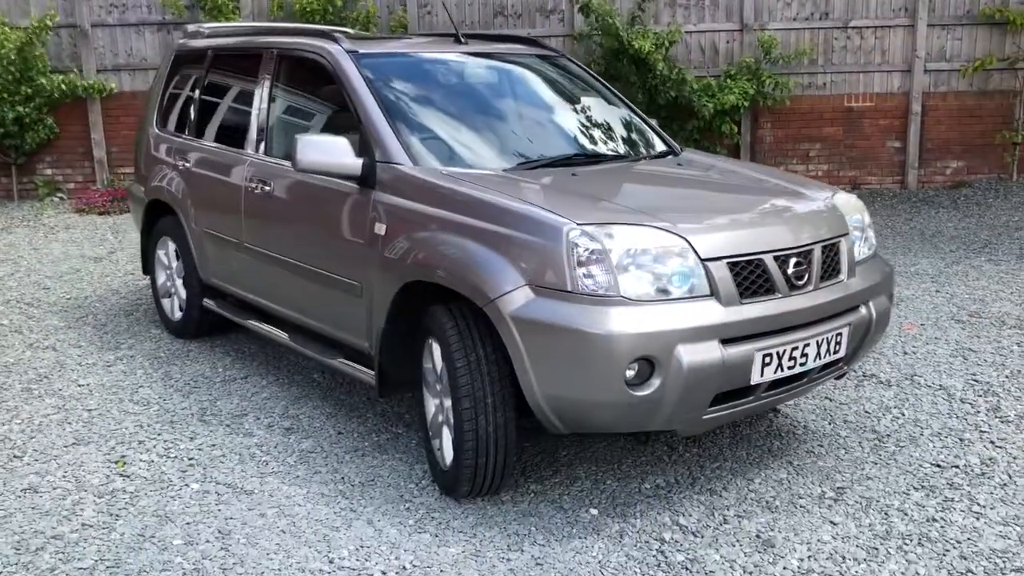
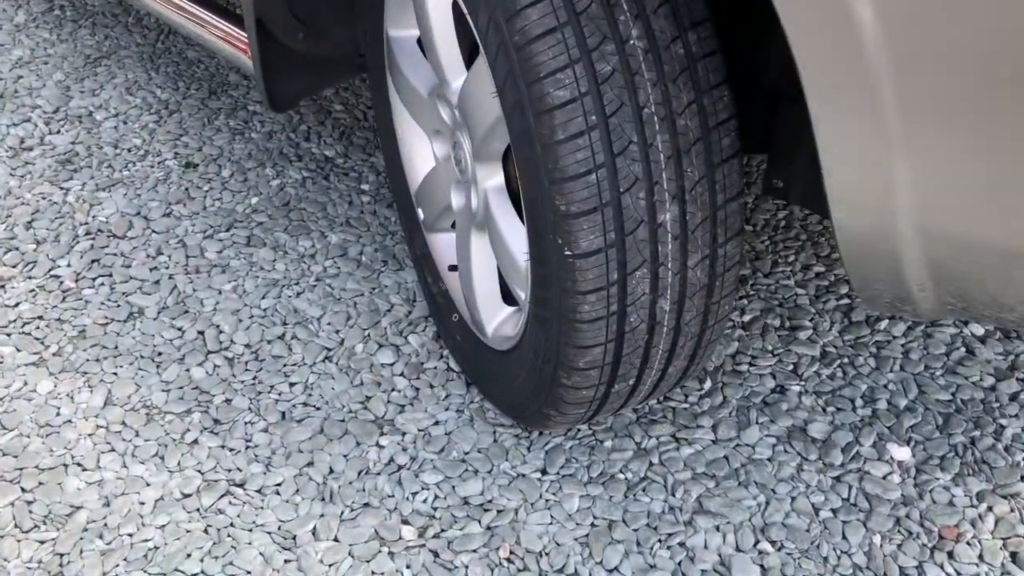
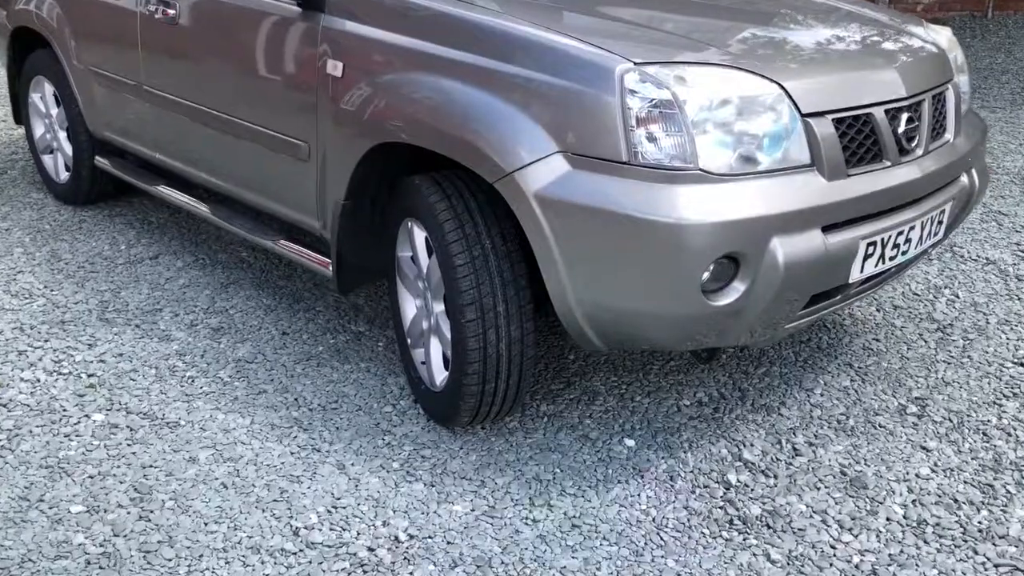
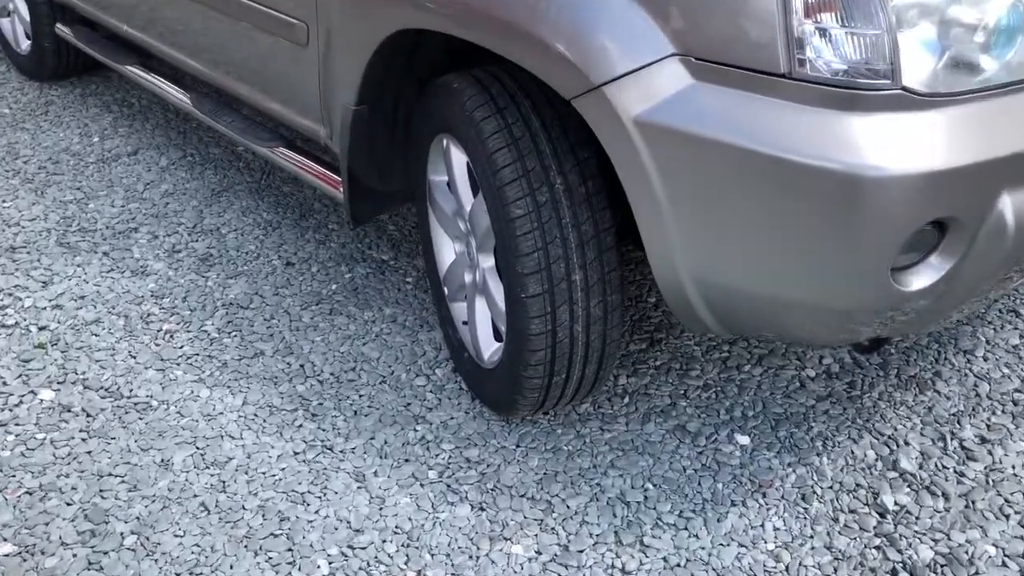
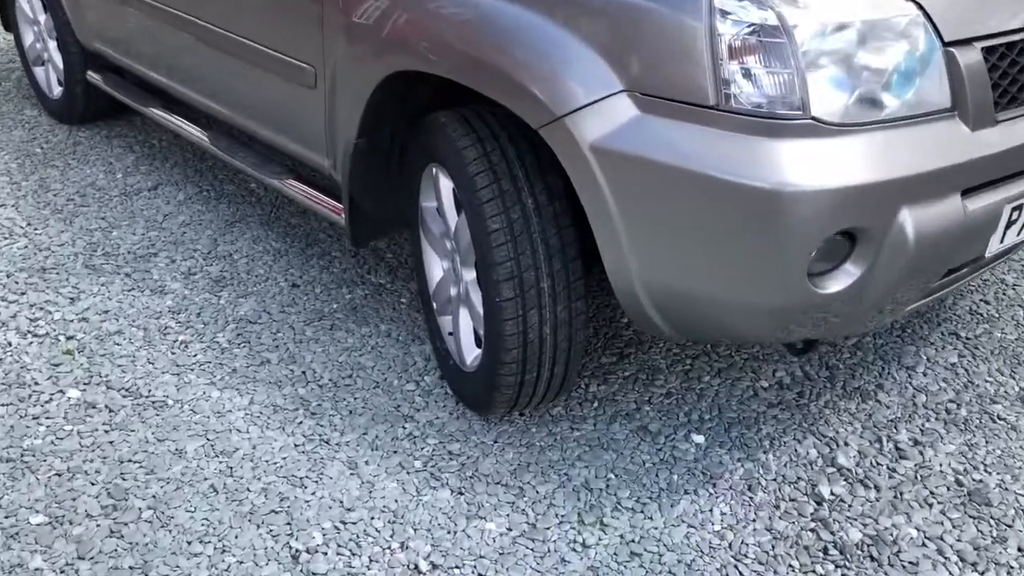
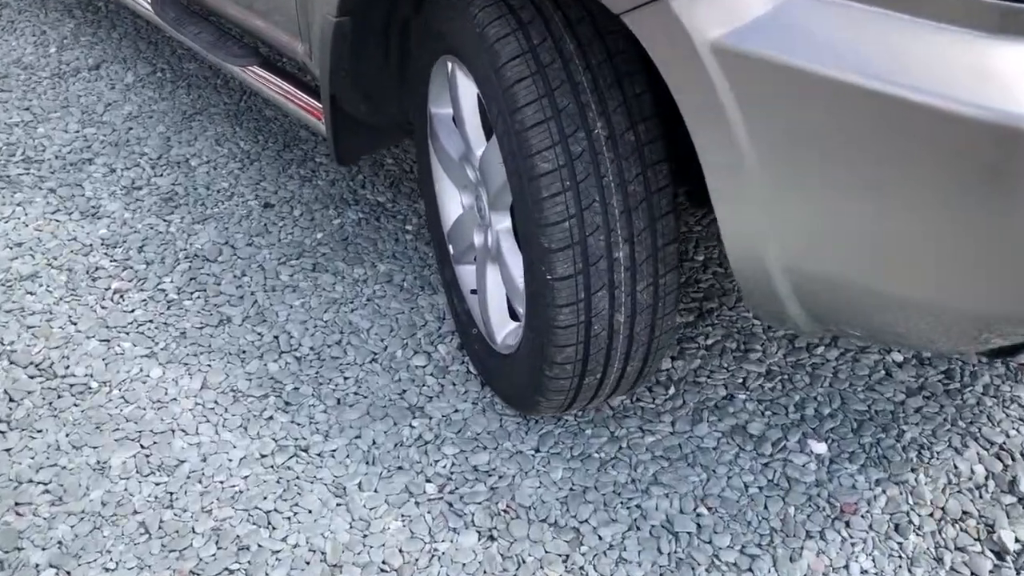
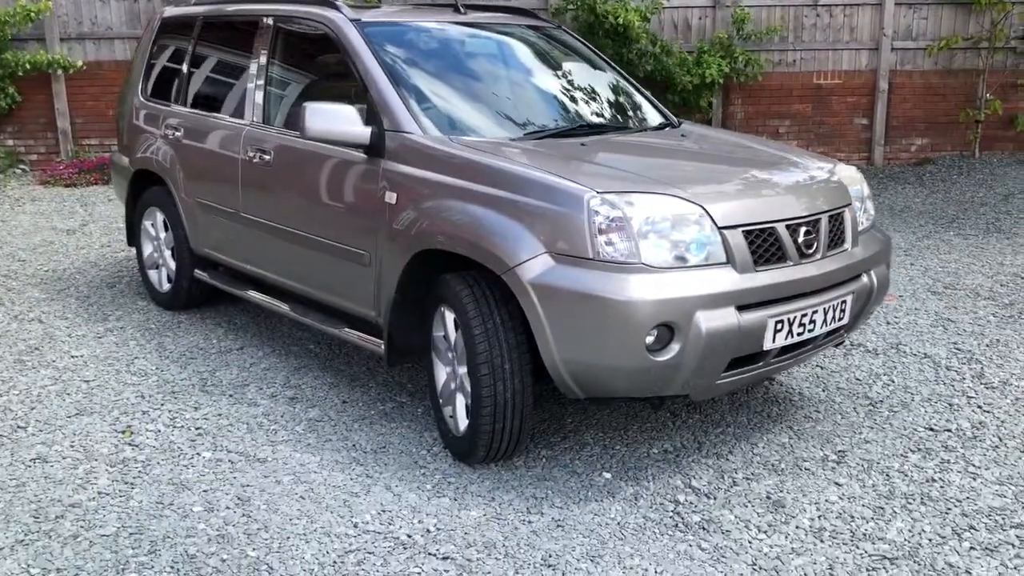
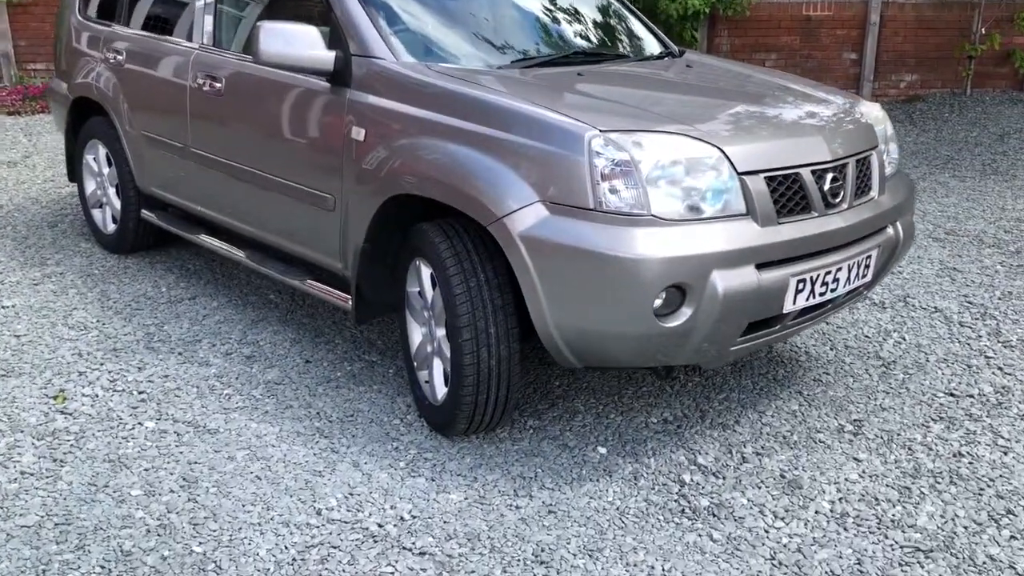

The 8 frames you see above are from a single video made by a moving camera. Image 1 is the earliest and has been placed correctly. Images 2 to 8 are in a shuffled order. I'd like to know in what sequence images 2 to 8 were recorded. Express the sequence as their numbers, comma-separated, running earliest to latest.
7, 8, 3, 5, 4, 6, 2
